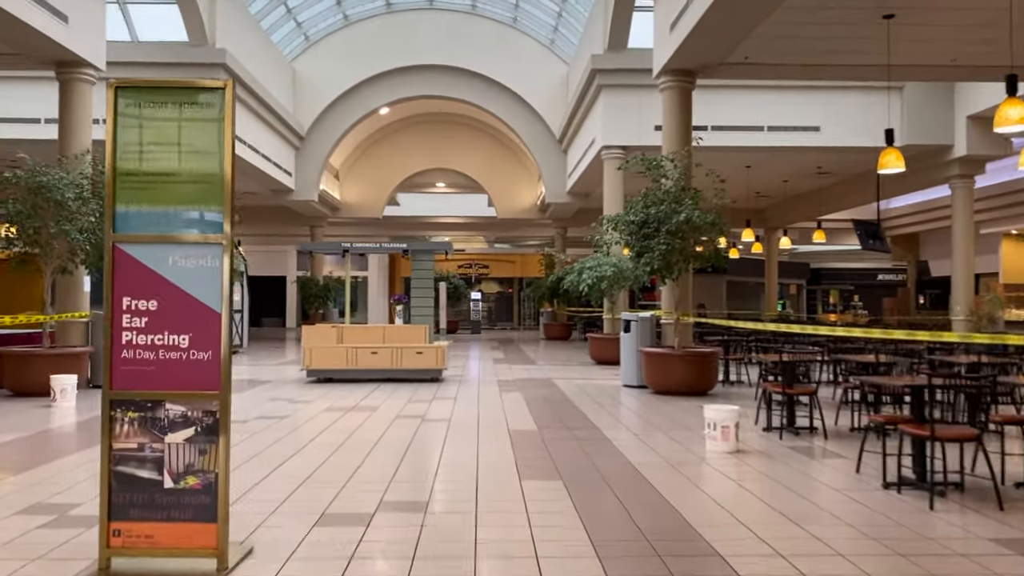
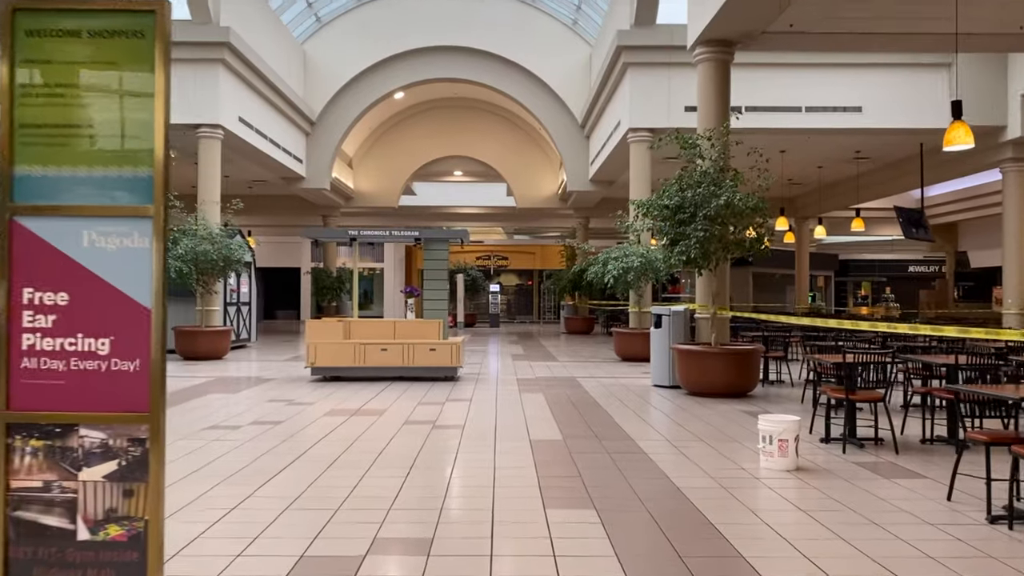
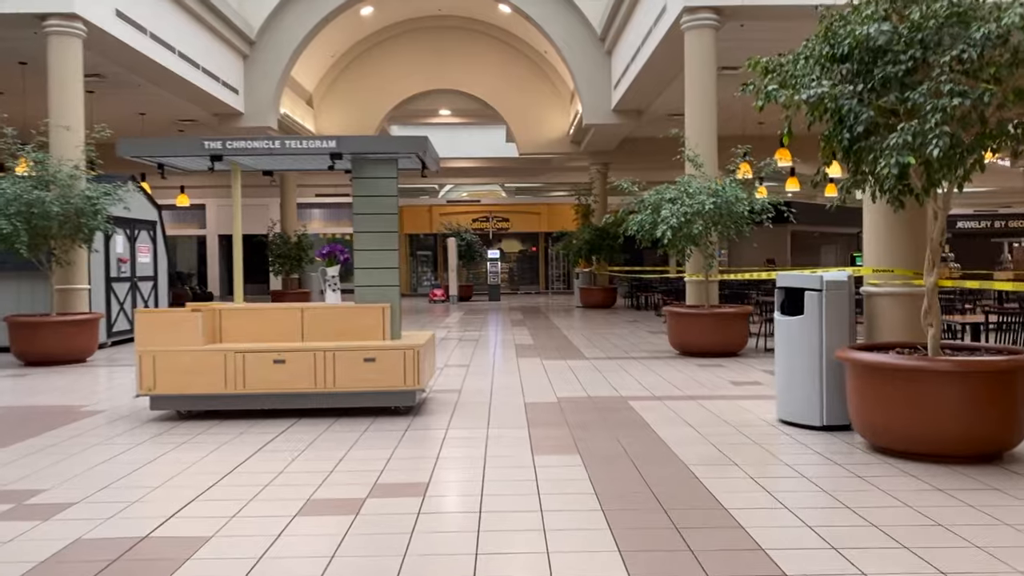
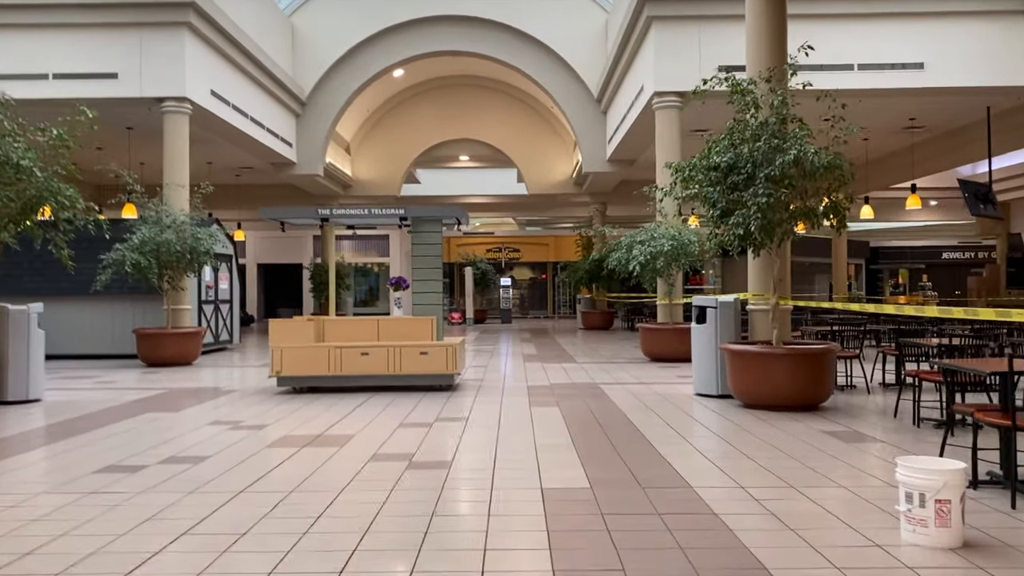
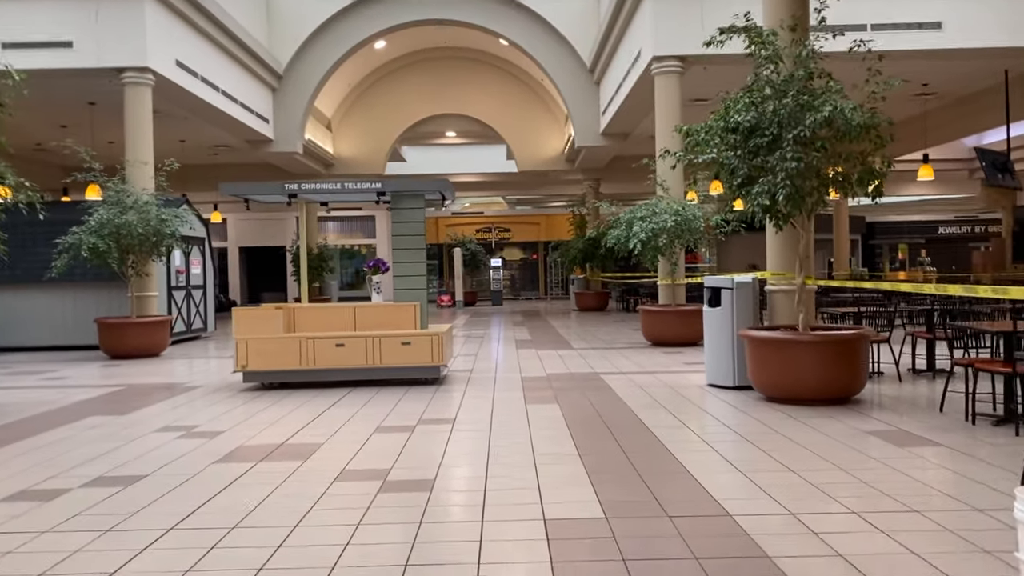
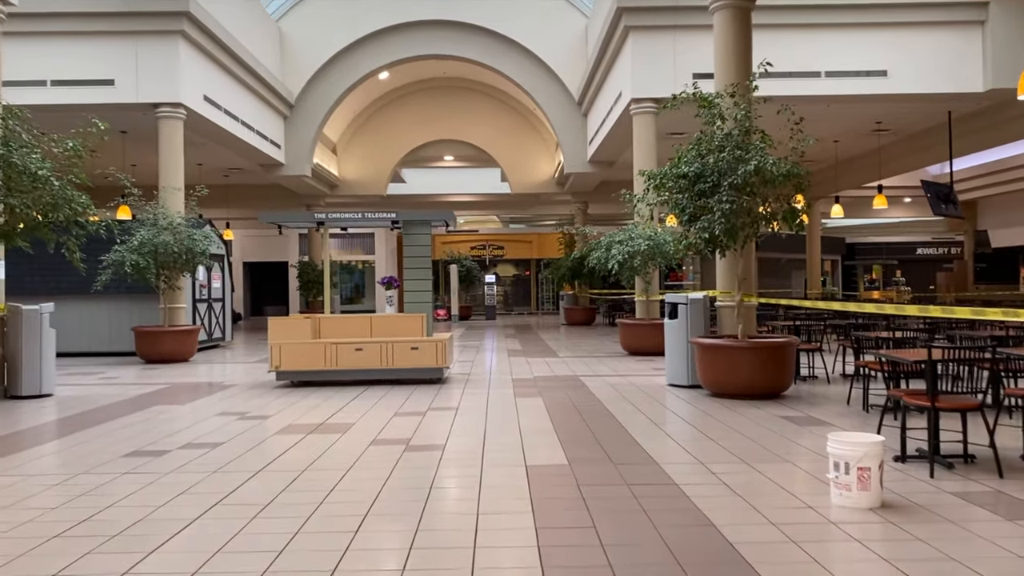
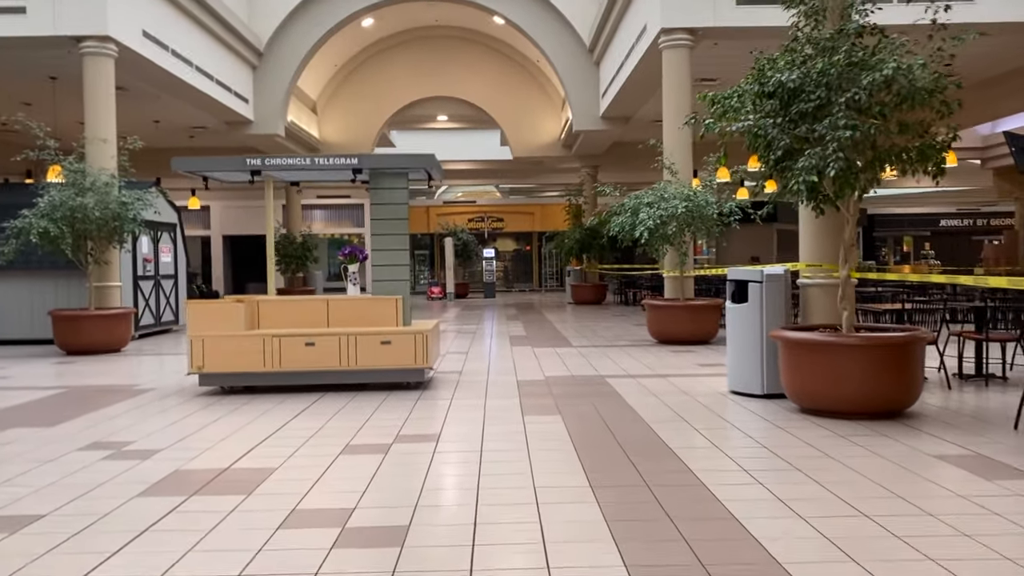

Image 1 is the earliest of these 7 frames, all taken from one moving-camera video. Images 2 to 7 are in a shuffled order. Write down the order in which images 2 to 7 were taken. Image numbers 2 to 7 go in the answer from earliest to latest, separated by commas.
2, 6, 4, 5, 7, 3
